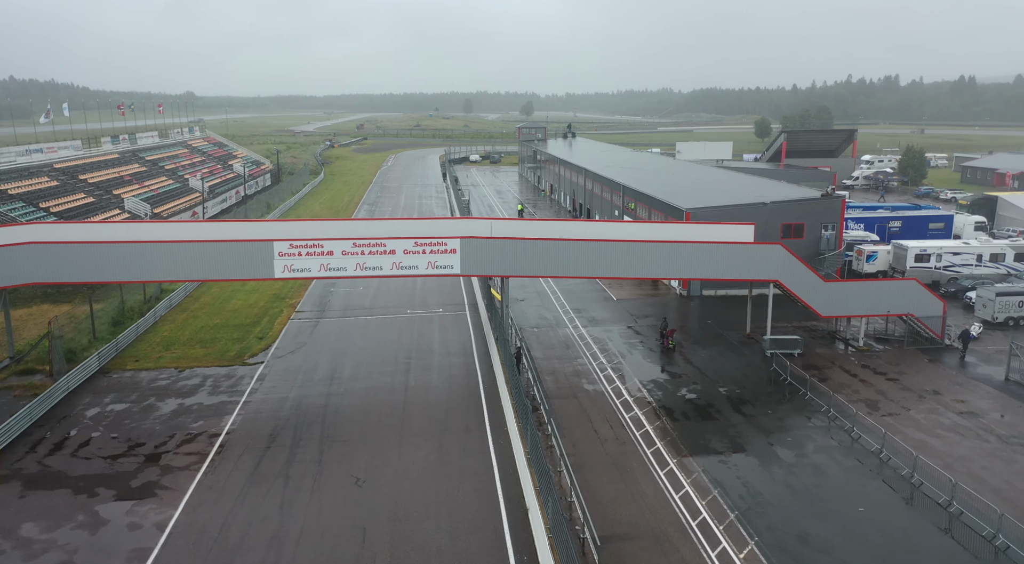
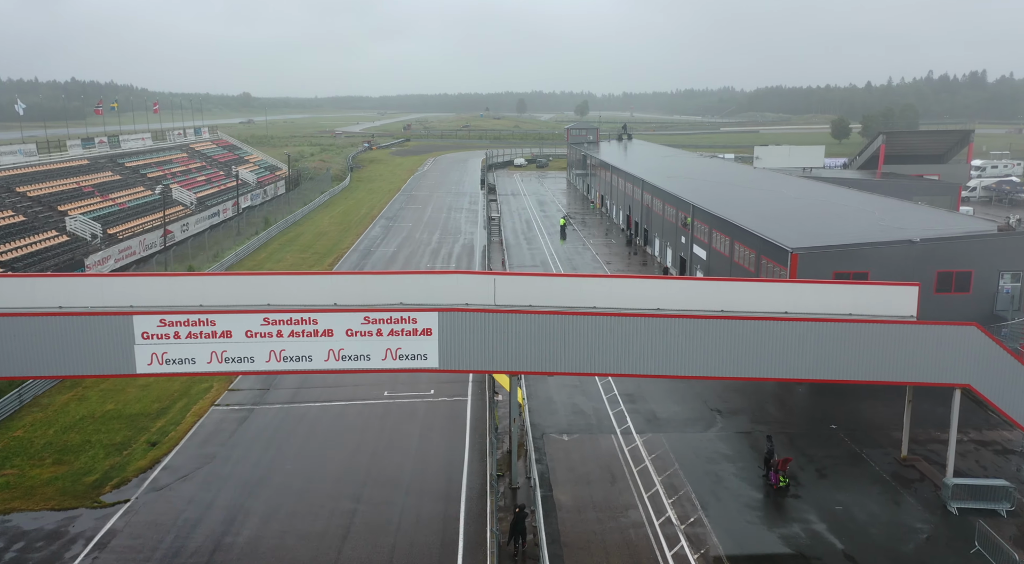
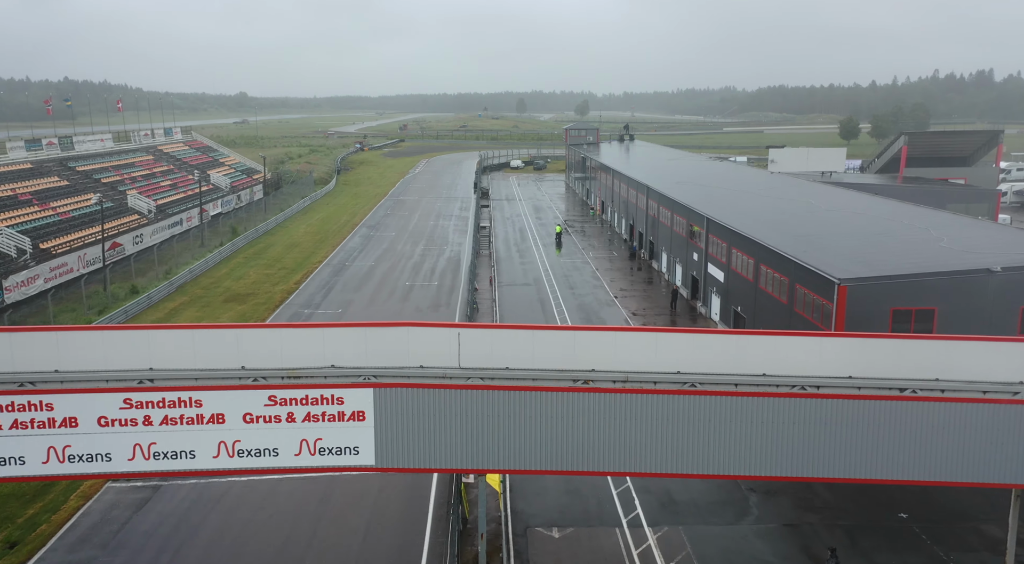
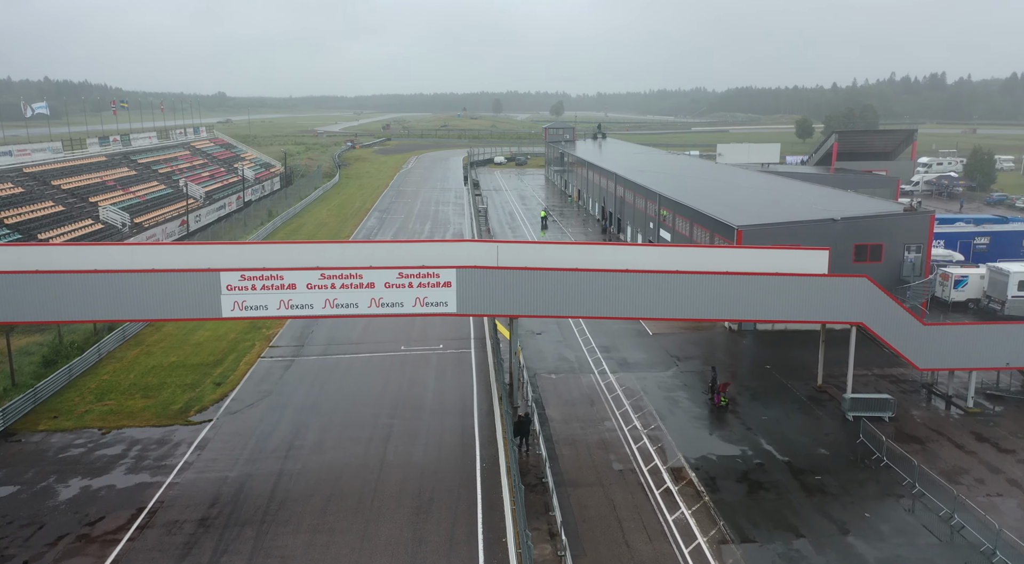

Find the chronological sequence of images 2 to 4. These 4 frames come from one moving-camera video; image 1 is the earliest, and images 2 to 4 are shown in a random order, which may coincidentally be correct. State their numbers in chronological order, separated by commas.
4, 2, 3
